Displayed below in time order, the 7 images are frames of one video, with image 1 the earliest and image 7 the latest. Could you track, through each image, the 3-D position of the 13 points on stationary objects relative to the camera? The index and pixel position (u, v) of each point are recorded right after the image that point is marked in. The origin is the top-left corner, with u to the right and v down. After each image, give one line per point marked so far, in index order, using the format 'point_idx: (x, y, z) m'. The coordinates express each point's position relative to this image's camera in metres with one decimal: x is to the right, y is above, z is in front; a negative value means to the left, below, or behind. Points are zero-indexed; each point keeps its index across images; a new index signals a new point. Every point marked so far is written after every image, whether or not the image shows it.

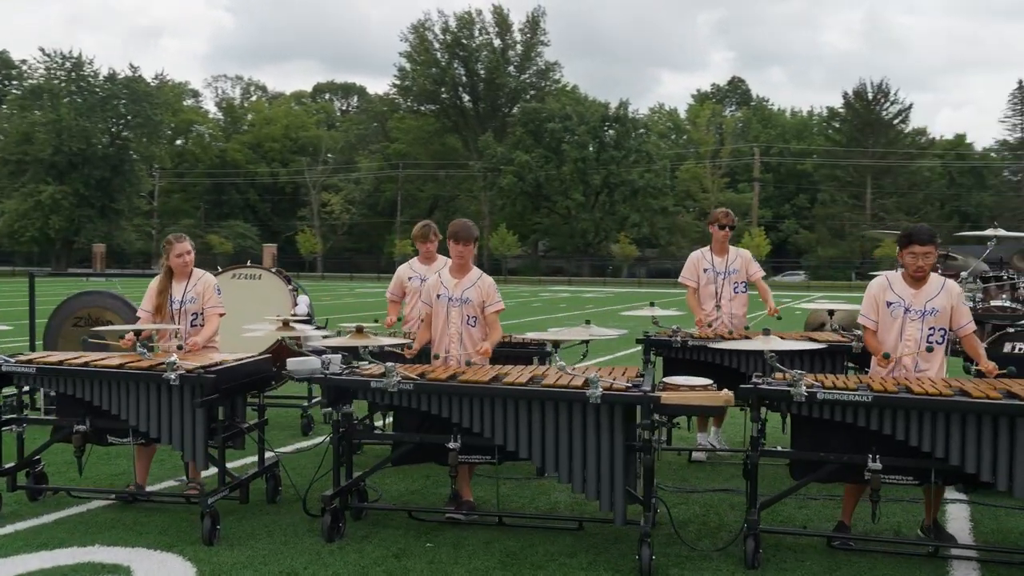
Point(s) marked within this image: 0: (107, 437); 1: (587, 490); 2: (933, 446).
0: (-2.2, -0.8, +5.0) m
1: (+0.4, -1.0, +4.4) m
2: (+1.7, -0.7, +4.0) m
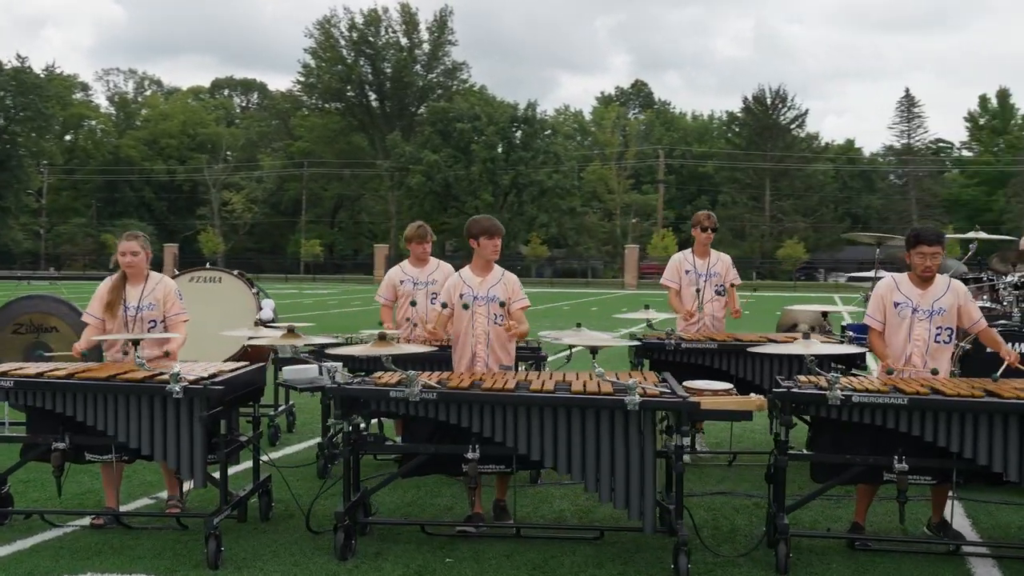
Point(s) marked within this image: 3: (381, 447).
0: (-2.1, -0.8, +4.6) m
1: (+0.5, -1.0, +4.3) m
2: (+1.9, -0.7, +4.0) m
3: (-0.6, -0.8, +4.6) m
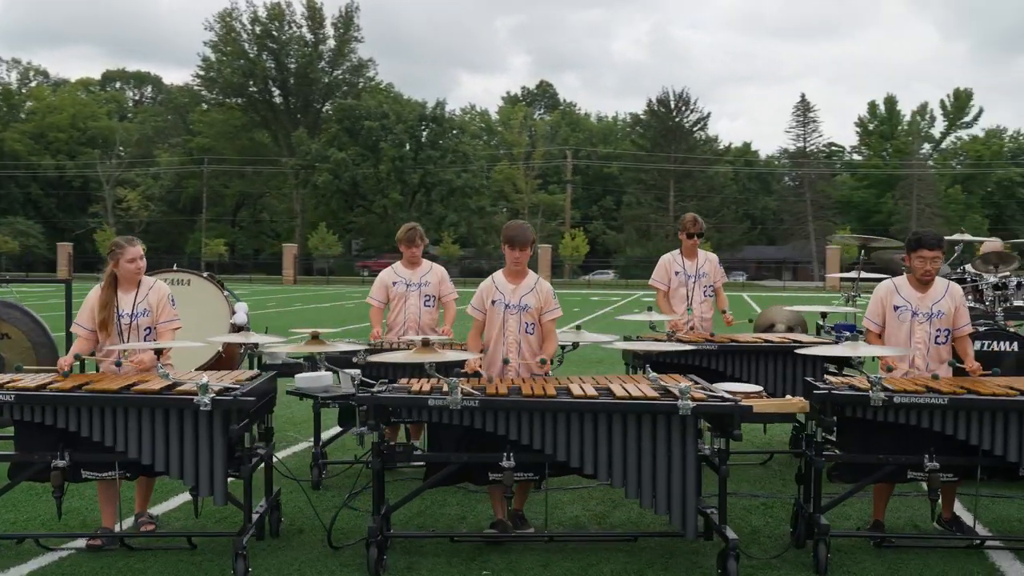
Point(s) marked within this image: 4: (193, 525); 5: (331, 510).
0: (-2.0, -0.8, +4.3) m
1: (+0.7, -1.0, +4.2) m
2: (+2.1, -0.7, +4.1) m
3: (-0.5, -0.8, +4.4) m
4: (-1.7, -1.3, +4.9) m
5: (-1.0, -1.2, +5.1) m
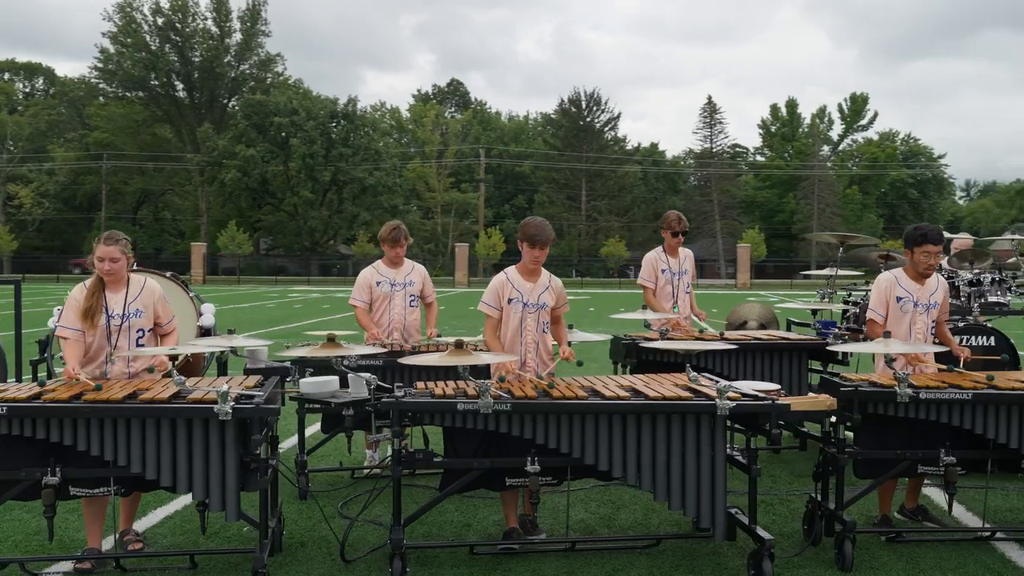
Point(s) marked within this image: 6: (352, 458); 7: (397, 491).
0: (-1.8, -0.9, +4.0) m
1: (+0.8, -1.0, +4.2) m
2: (+2.2, -0.7, +4.2) m
3: (-0.4, -0.8, +4.2) m
4: (-1.6, -1.3, +4.6) m
5: (-0.9, -1.2, +4.9) m
6: (-1.0, -1.1, +6.1) m
7: (-0.5, -0.9, +4.1) m
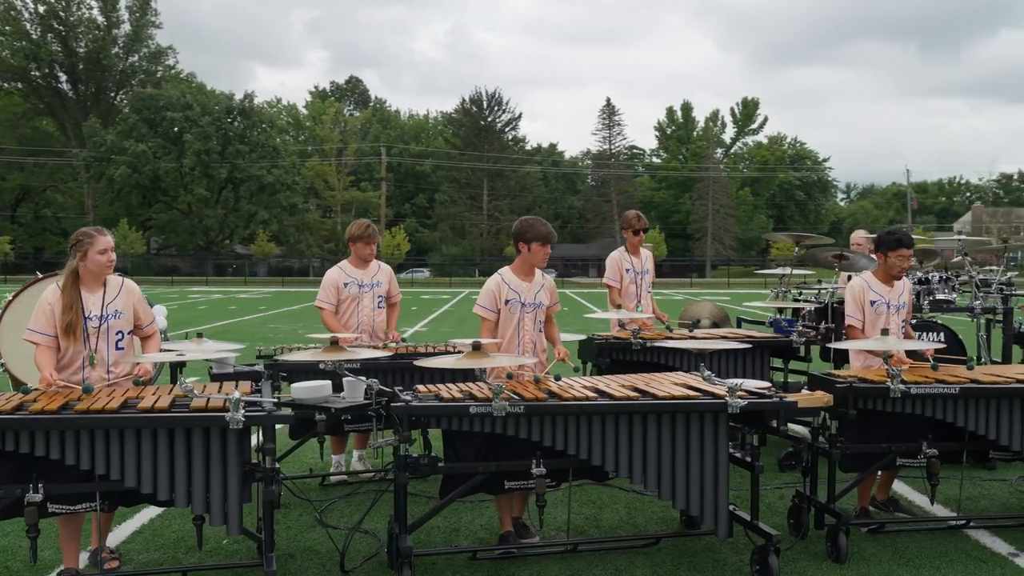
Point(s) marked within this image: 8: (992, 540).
0: (-1.8, -0.9, +3.7) m
1: (+0.8, -1.0, +4.2) m
2: (+2.2, -0.7, +4.4) m
3: (-0.3, -0.8, +4.1) m
4: (-1.6, -1.3, +4.4) m
5: (-1.0, -1.2, +4.7) m
6: (-1.2, -1.1, +5.9) m
7: (-0.5, -0.9, +4.0) m
8: (+2.4, -1.3, +4.7) m
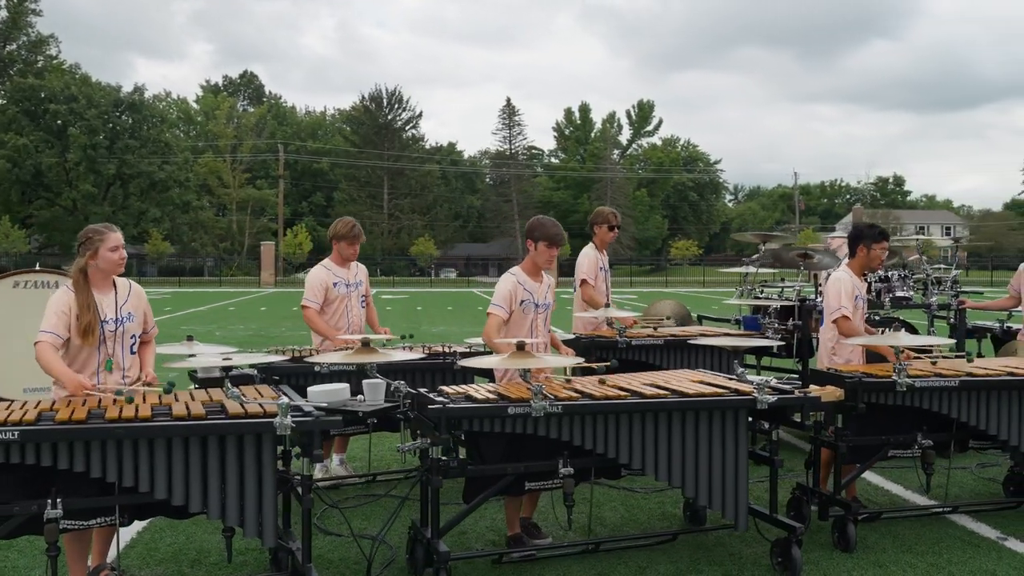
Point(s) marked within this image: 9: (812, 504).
0: (-1.6, -0.9, +3.5) m
1: (+0.9, -1.0, +4.2) m
2: (+2.3, -0.6, +4.6) m
3: (-0.2, -0.8, +4.0) m
4: (-1.5, -1.3, +4.2) m
5: (-0.9, -1.2, +4.5) m
6: (-1.3, -1.1, +5.8) m
7: (-0.3, -0.9, +3.9) m
8: (+2.4, -1.3, +5.0) m
9: (+1.5, -1.1, +4.8) m
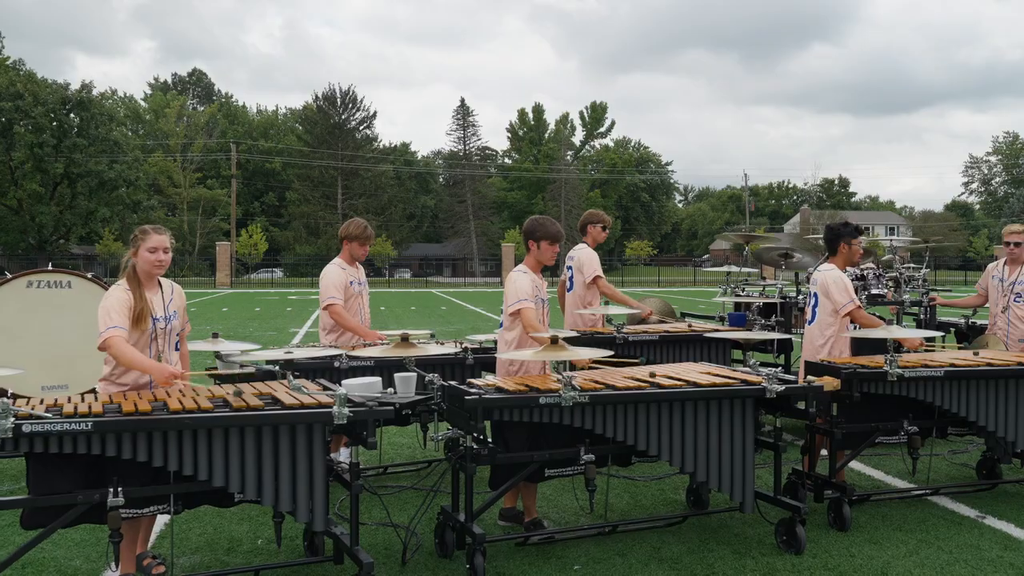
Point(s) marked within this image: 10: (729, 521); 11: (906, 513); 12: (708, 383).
0: (-1.5, -0.9, +3.7) m
1: (+1.0, -1.0, +4.5) m
2: (+2.4, -0.6, +4.9) m
3: (-0.1, -0.8, +4.3) m
4: (-1.4, -1.3, +4.3) m
5: (-0.8, -1.2, +4.7) m
6: (-1.3, -1.1, +5.9) m
7: (-0.2, -0.9, +4.1) m
8: (+2.5, -1.2, +5.4) m
9: (+1.6, -1.1, +5.1) m
10: (+1.2, -1.2, +5.0) m
11: (+2.2, -1.2, +5.2) m
12: (+0.9, -0.4, +4.4) m
